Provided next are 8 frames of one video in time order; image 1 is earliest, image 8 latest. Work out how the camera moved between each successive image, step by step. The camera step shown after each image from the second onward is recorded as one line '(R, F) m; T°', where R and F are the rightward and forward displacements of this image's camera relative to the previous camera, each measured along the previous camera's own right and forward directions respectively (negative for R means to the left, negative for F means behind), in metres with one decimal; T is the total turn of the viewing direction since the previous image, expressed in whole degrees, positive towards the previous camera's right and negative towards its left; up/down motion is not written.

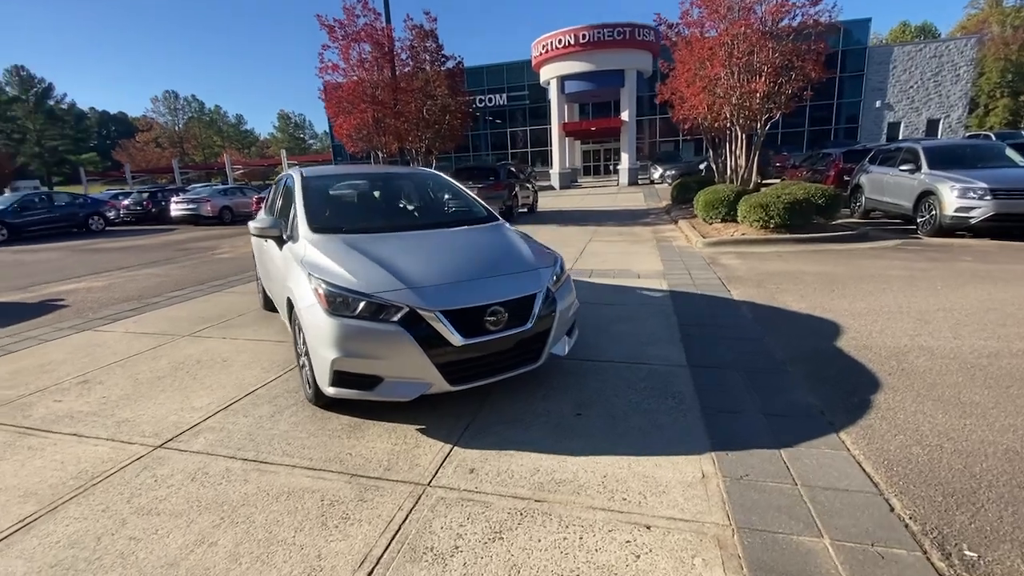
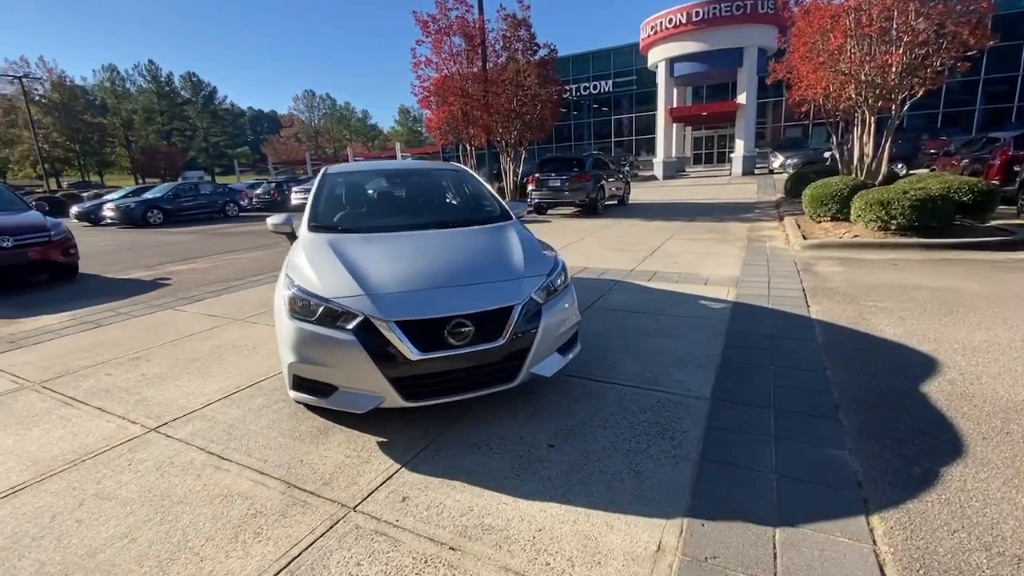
(+0.8, +0.4) m; -13°
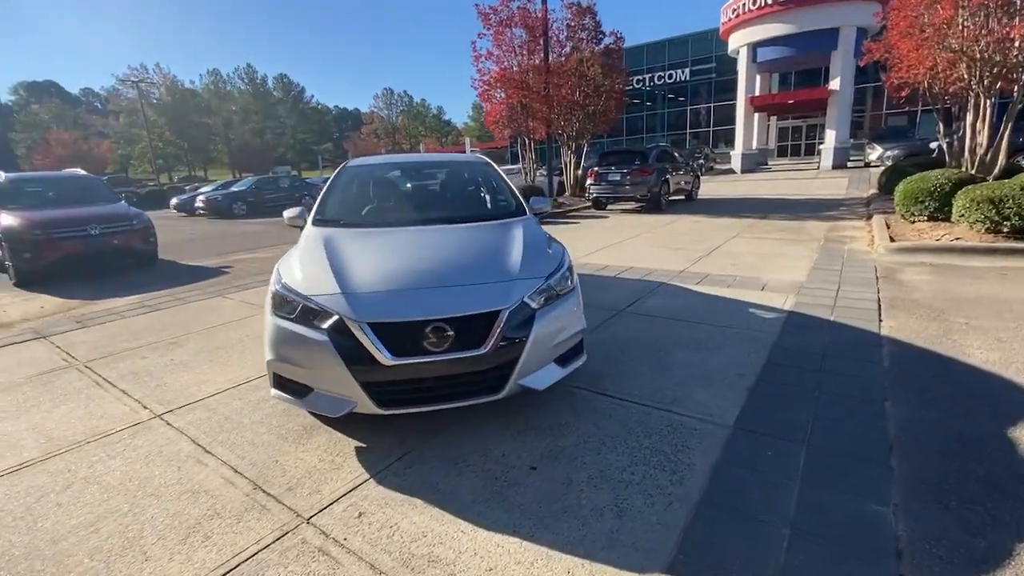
(+0.5, +0.3) m; -8°
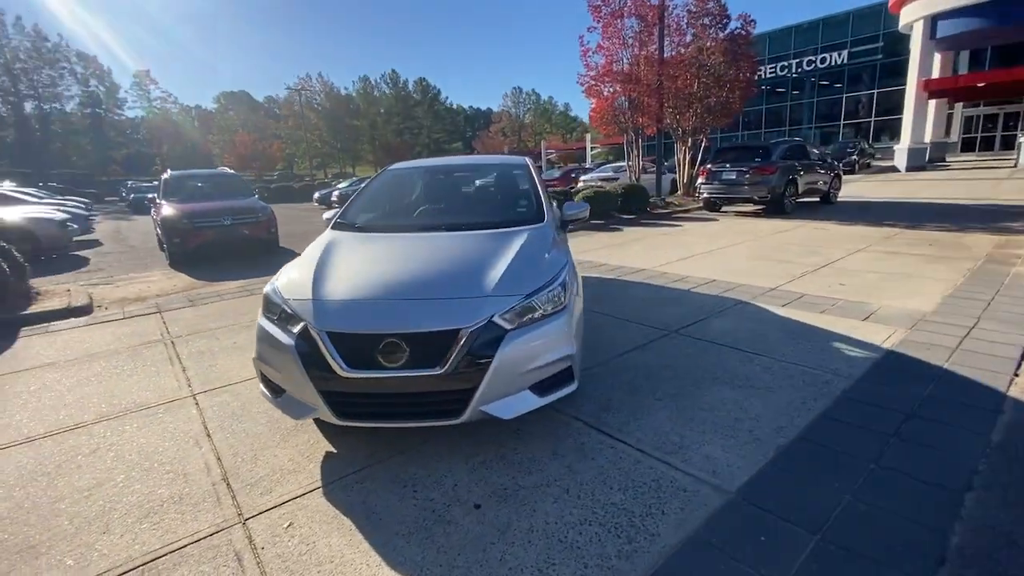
(+0.8, +0.4) m; -14°
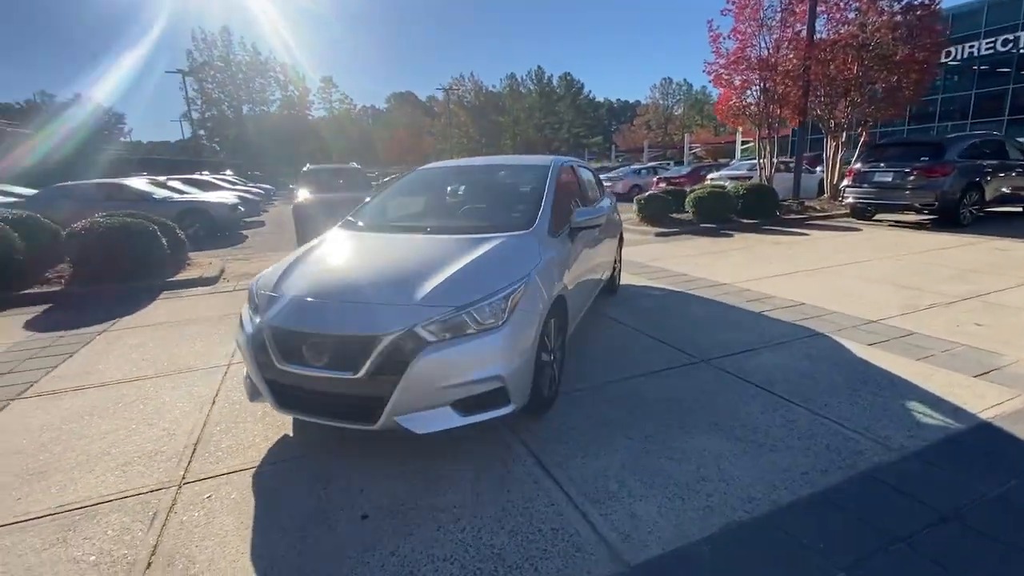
(+1.1, +0.3) m; -16°
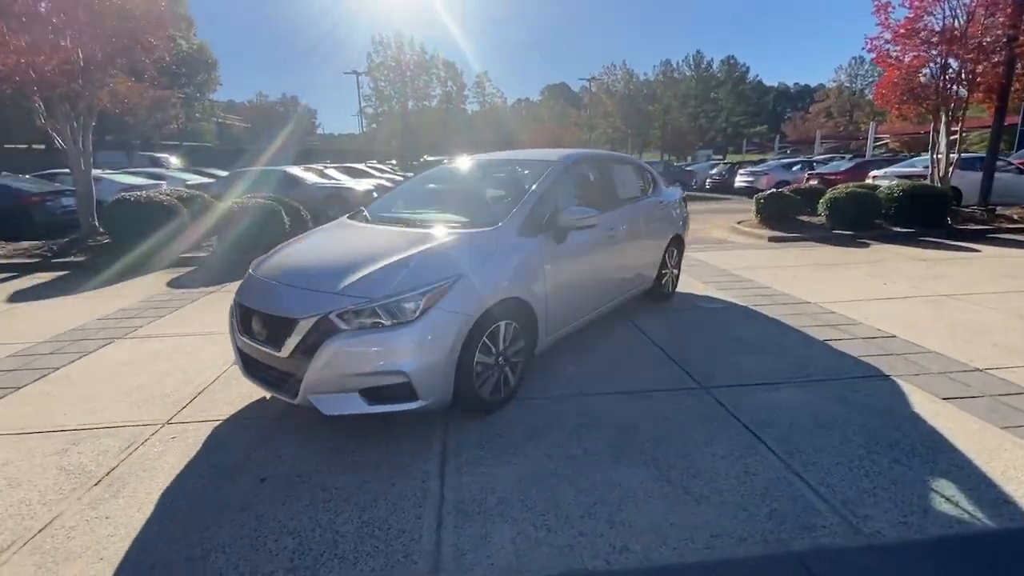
(+1.3, +0.3) m; -17°
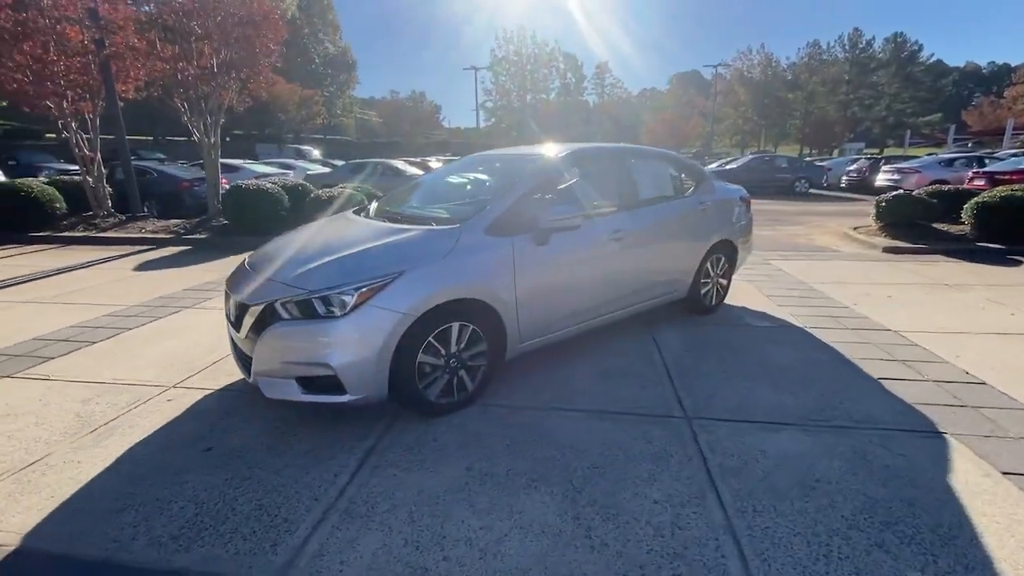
(+1.0, +0.3) m; -13°
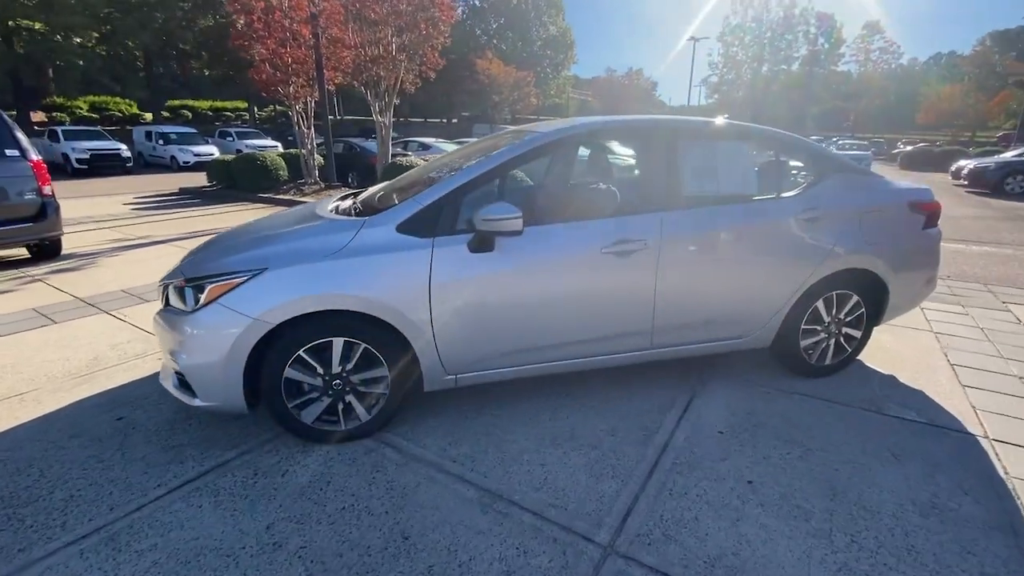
(+1.5, +1.2) m; -23°
